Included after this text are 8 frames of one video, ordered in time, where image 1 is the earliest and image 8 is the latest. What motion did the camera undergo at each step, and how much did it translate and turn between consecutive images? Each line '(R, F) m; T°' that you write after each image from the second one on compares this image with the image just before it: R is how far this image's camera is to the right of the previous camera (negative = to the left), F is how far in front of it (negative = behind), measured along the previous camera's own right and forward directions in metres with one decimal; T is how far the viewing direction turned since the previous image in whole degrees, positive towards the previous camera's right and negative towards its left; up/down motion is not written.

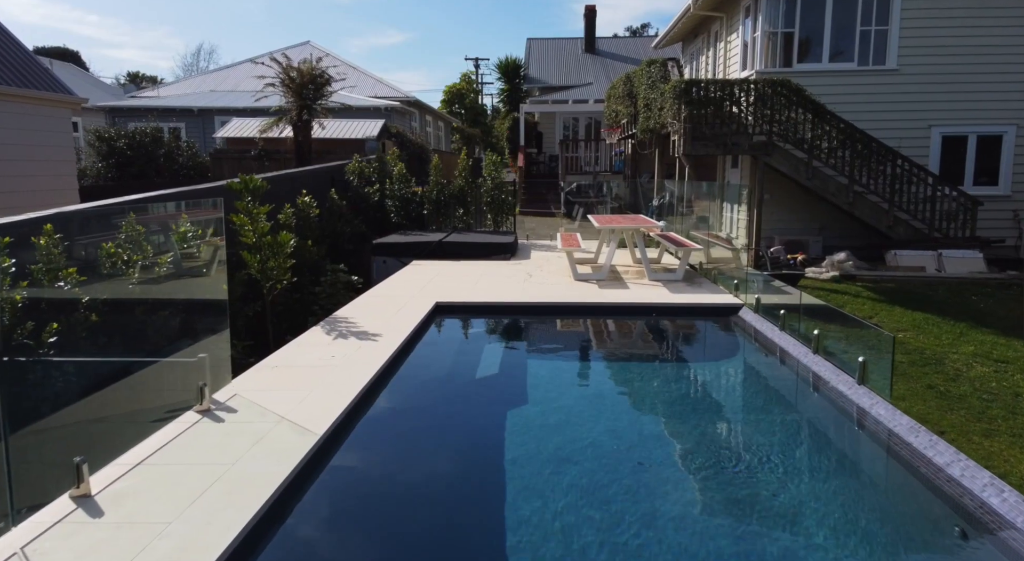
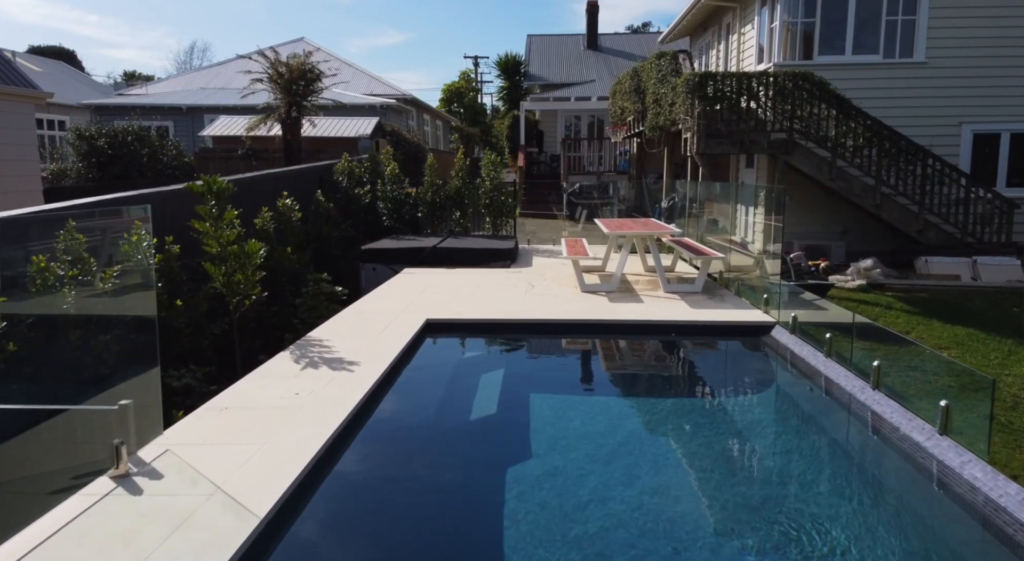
(0.0, +0.8) m; 0°
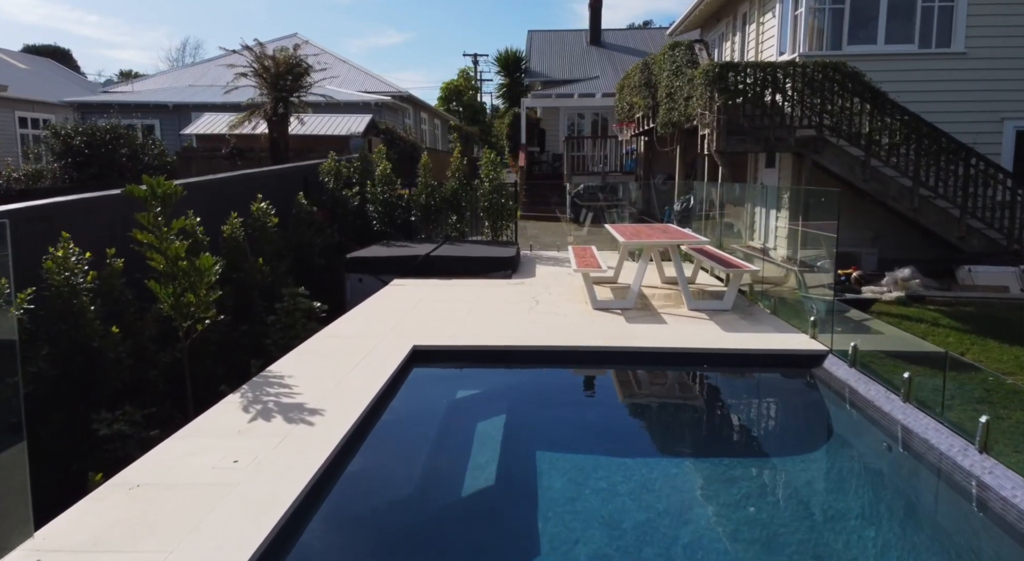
(0.0, +0.9) m; 0°
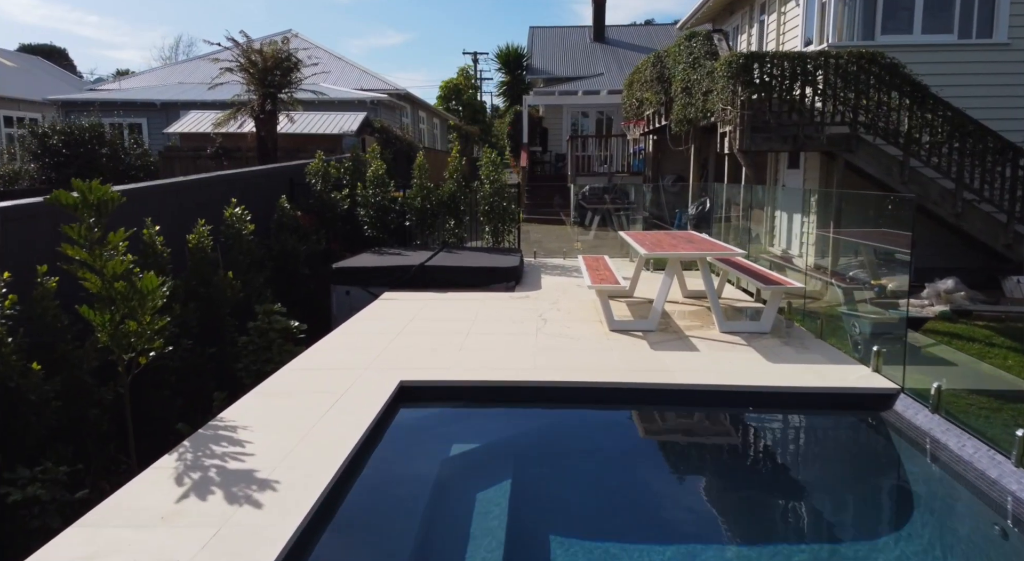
(0.0, +0.8) m; 0°
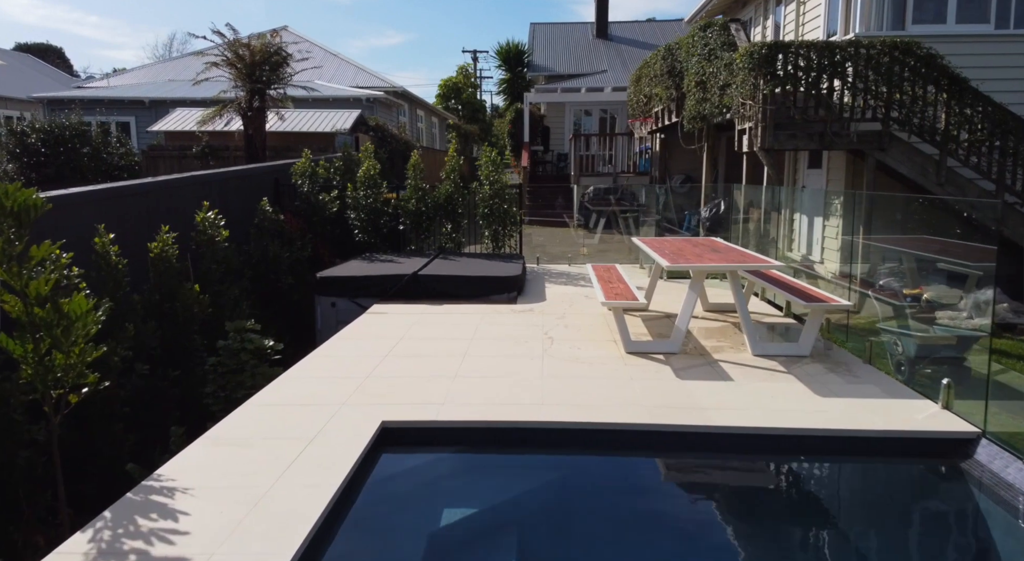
(0.0, +0.7) m; 0°
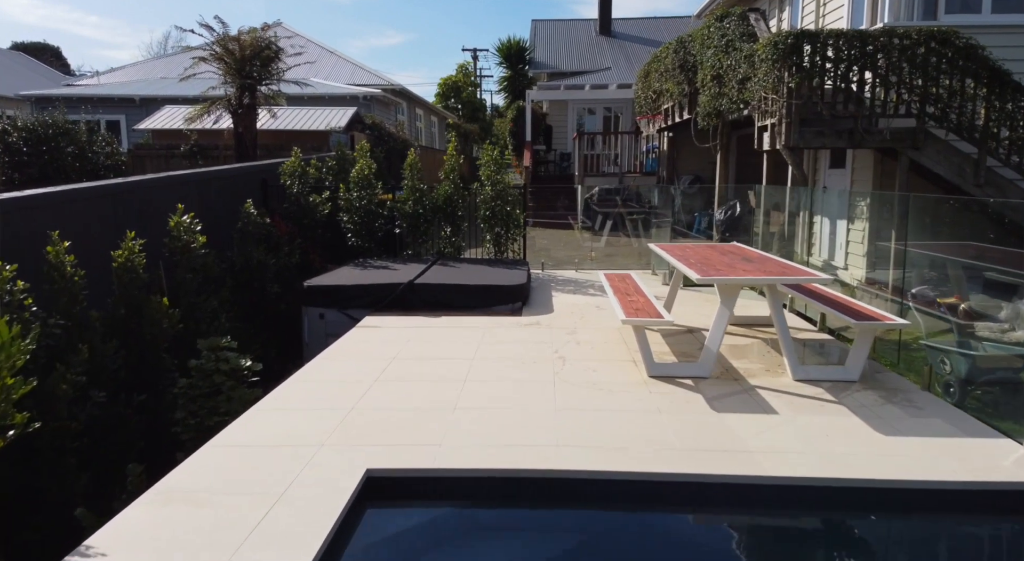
(-0.1, +0.6) m; 0°
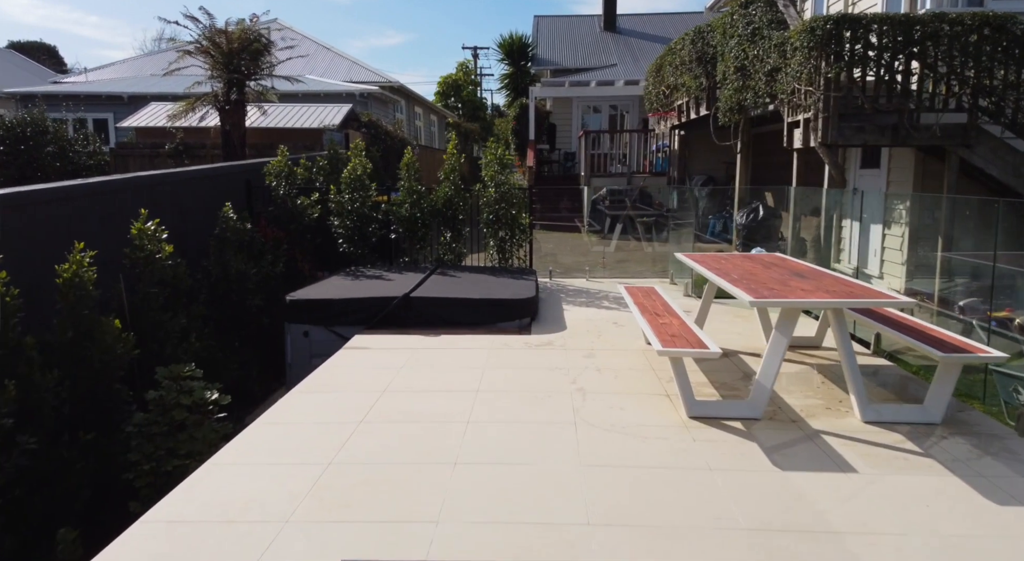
(-0.1, +0.7) m; 0°
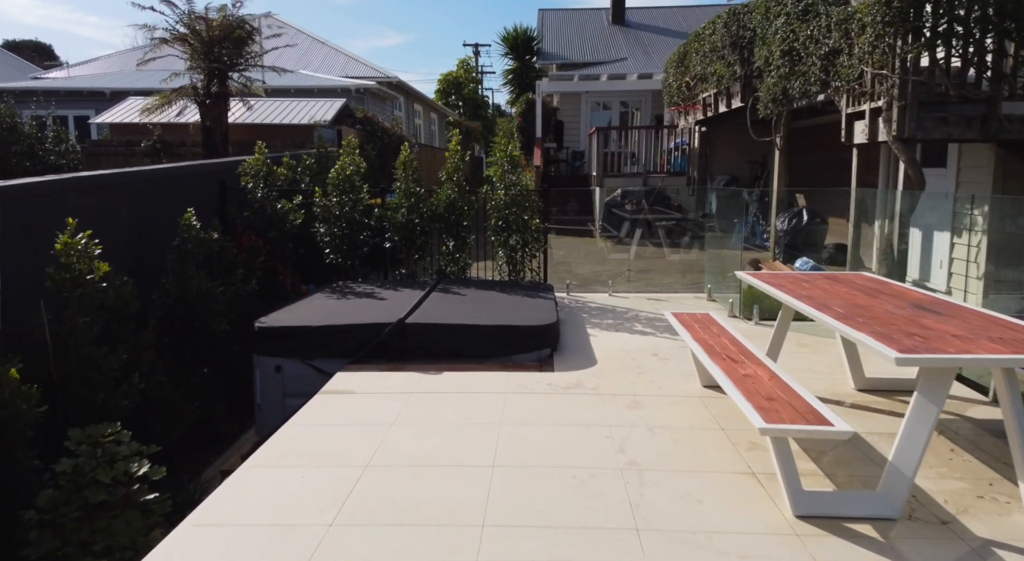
(-0.1, +1.0) m; 0°
